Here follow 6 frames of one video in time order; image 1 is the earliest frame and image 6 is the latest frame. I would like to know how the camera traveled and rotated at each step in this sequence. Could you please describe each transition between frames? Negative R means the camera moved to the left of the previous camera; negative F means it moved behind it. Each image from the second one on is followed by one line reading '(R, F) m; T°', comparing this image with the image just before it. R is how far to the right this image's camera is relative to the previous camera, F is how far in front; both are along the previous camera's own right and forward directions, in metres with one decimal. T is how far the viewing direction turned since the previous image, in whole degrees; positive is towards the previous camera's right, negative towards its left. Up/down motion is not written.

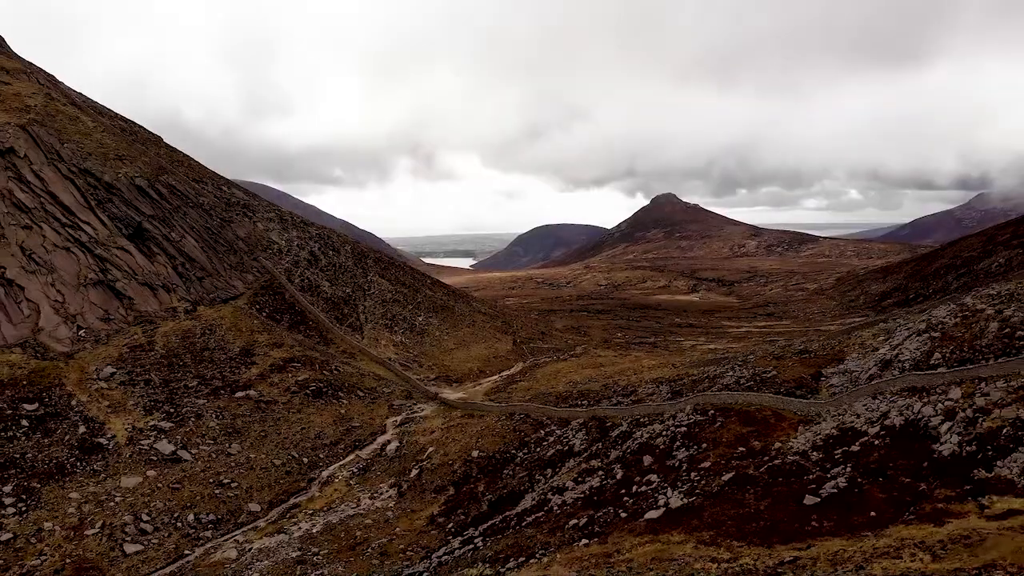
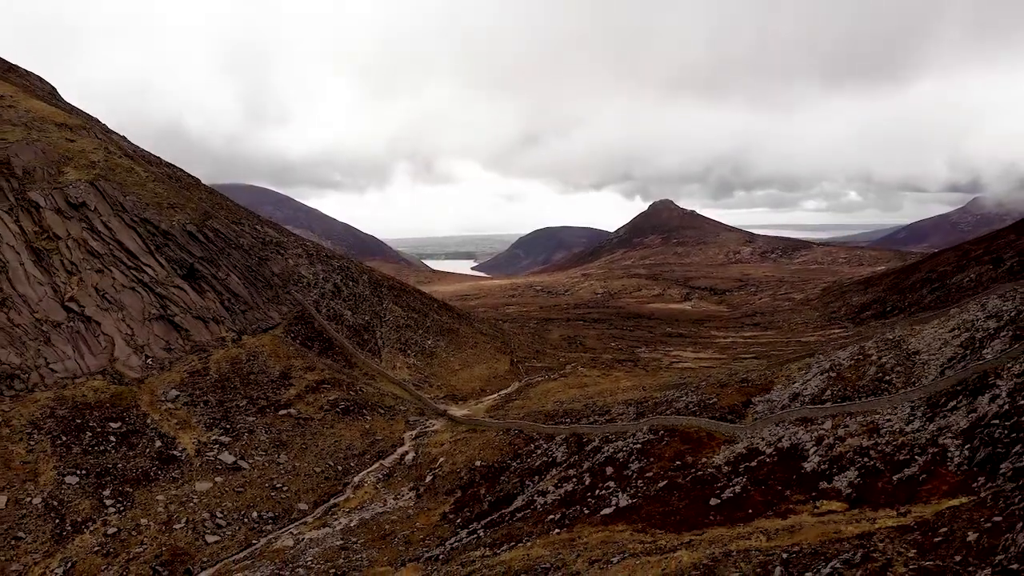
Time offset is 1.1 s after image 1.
(+0.3, -6.3) m; 0°
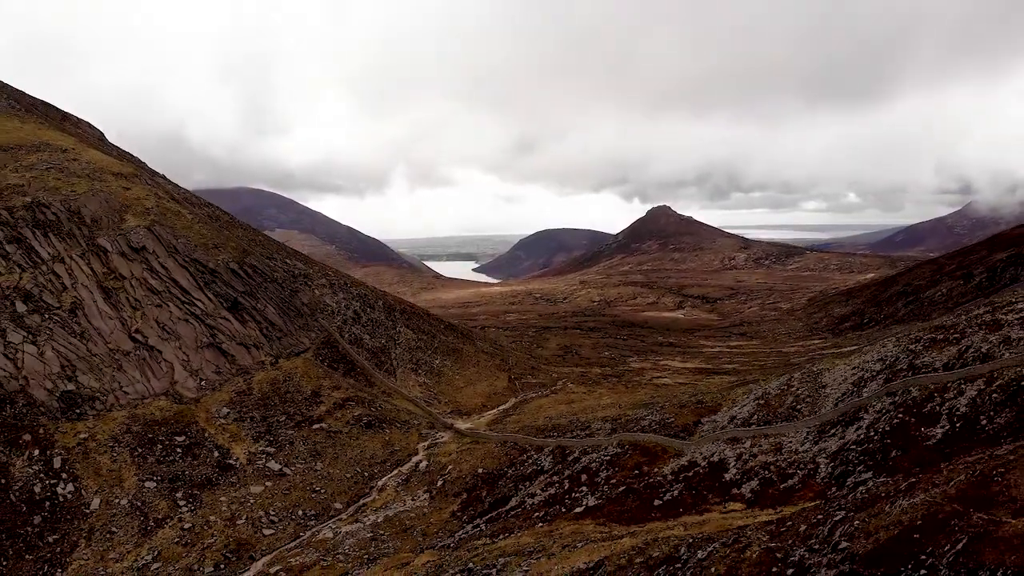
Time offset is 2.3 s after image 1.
(+0.4, -7.1) m; 0°
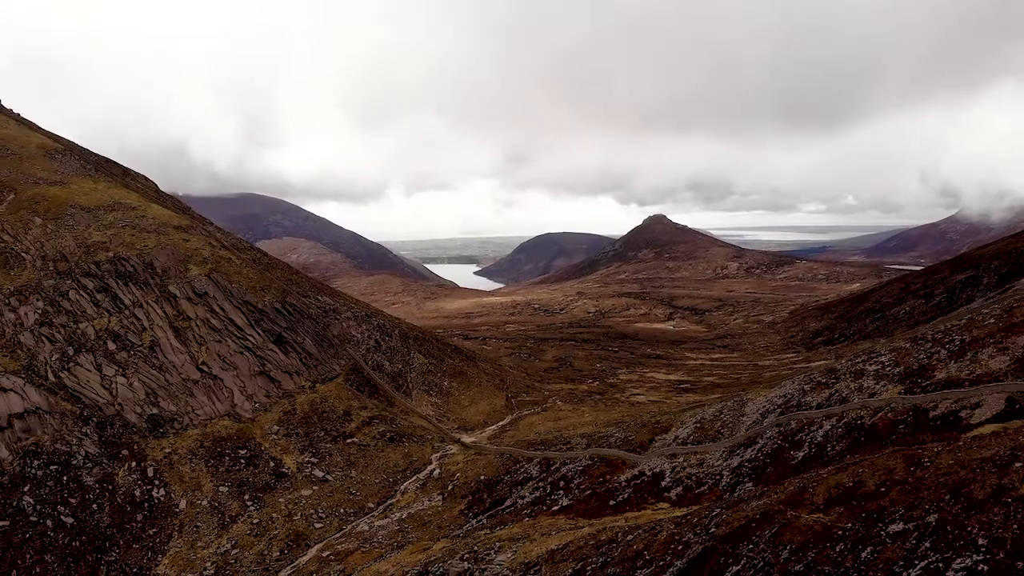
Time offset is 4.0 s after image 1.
(+0.6, -10.3) m; 0°
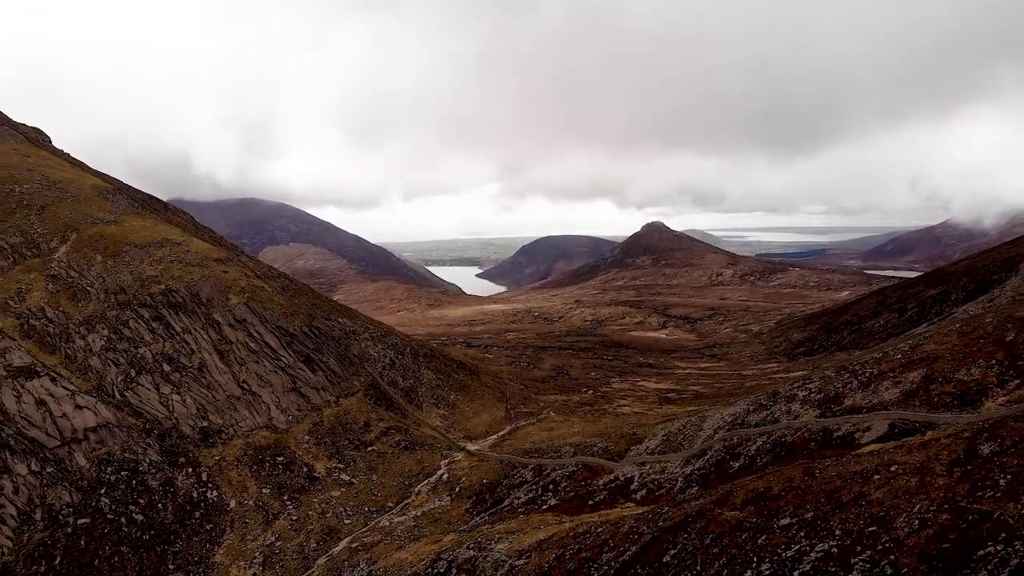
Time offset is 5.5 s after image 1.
(+0.4, -8.8) m; 0°
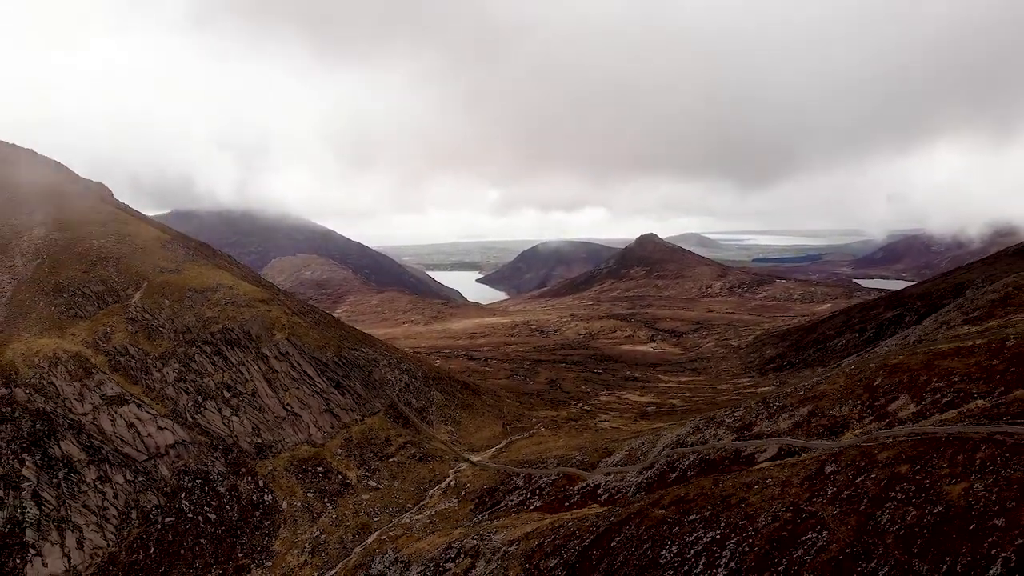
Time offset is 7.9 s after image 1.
(+0.7, -14.3) m; 0°
